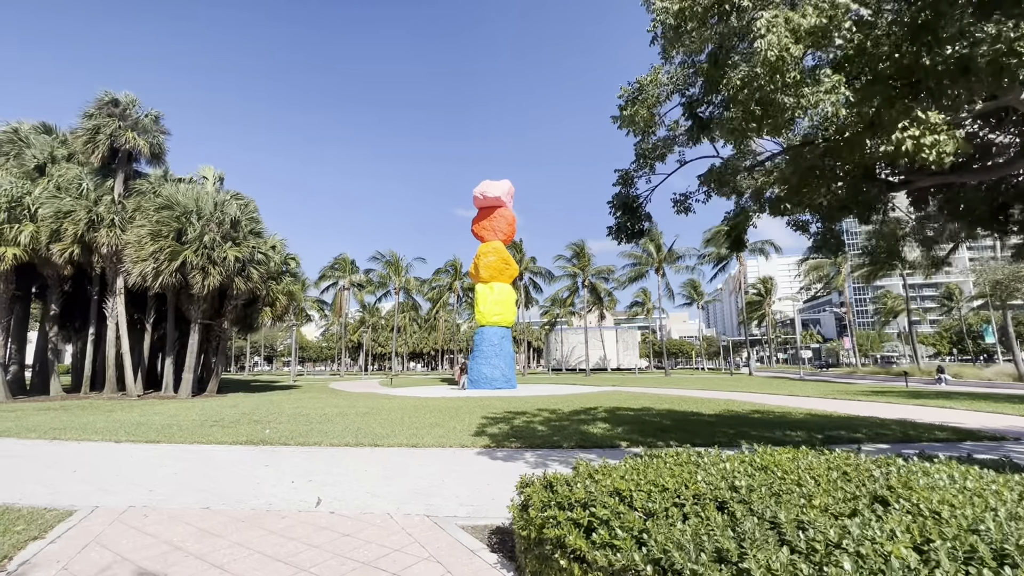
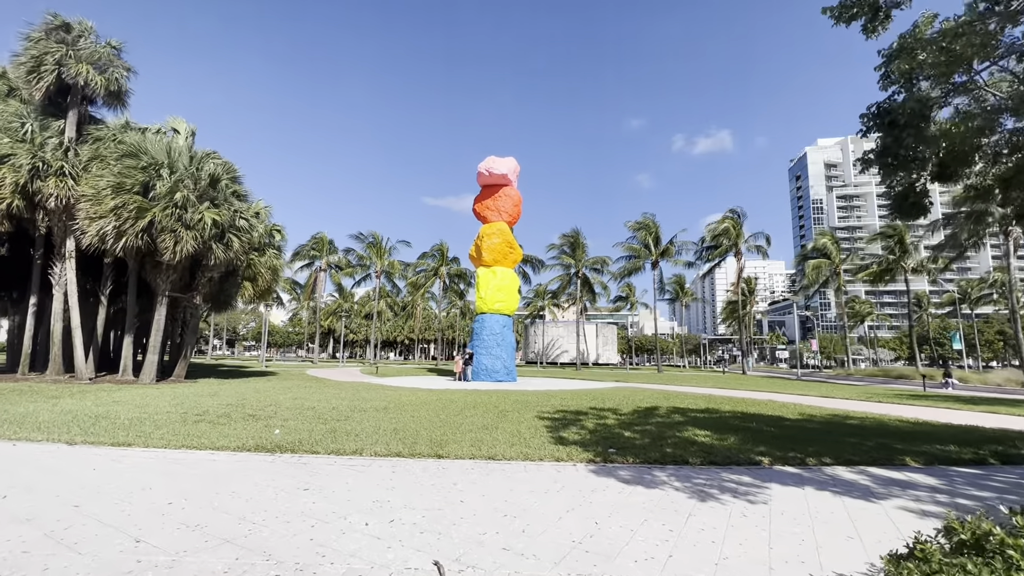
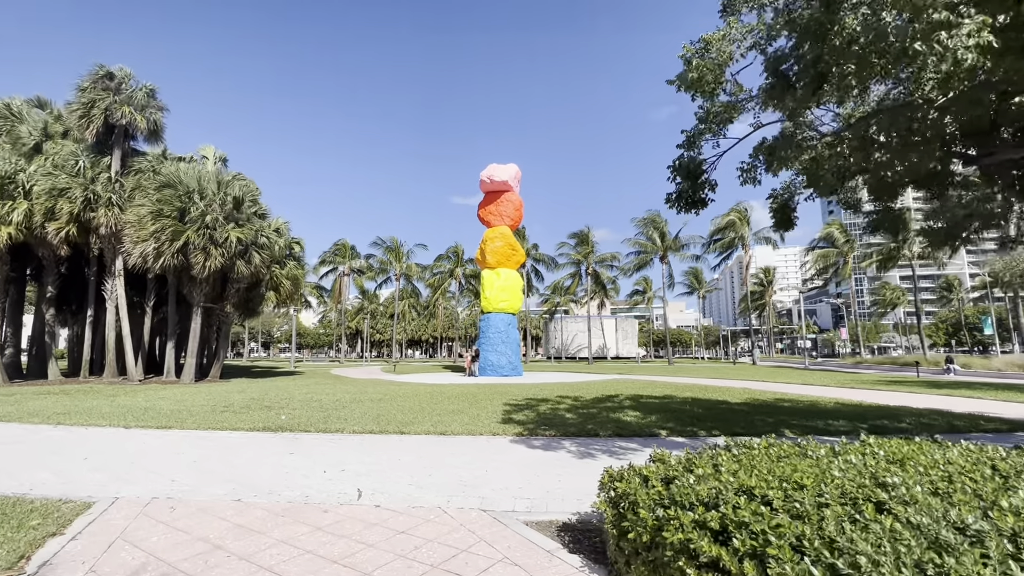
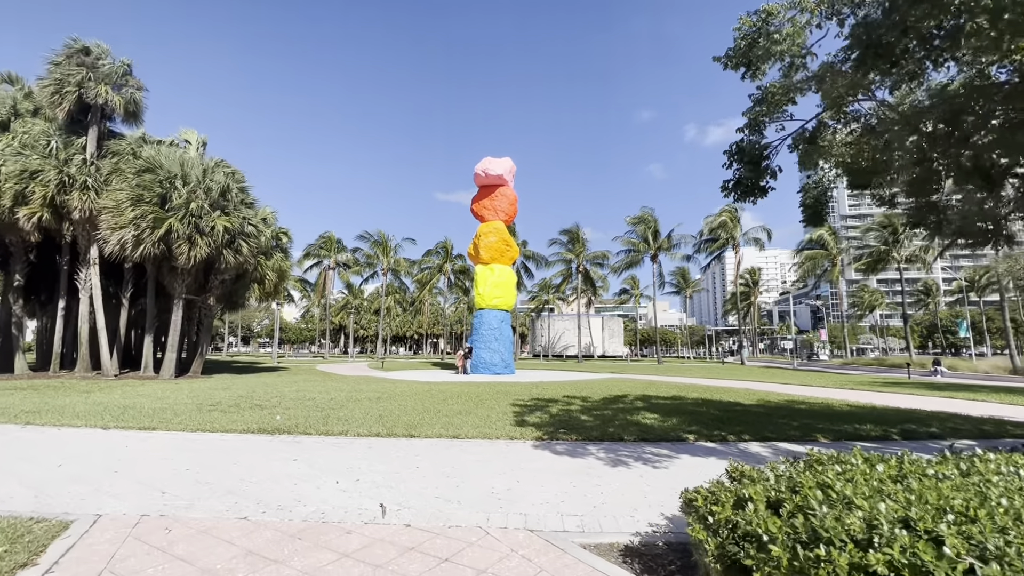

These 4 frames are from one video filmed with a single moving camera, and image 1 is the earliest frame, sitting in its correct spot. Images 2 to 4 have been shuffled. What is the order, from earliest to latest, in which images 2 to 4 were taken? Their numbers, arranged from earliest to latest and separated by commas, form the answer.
3, 4, 2
